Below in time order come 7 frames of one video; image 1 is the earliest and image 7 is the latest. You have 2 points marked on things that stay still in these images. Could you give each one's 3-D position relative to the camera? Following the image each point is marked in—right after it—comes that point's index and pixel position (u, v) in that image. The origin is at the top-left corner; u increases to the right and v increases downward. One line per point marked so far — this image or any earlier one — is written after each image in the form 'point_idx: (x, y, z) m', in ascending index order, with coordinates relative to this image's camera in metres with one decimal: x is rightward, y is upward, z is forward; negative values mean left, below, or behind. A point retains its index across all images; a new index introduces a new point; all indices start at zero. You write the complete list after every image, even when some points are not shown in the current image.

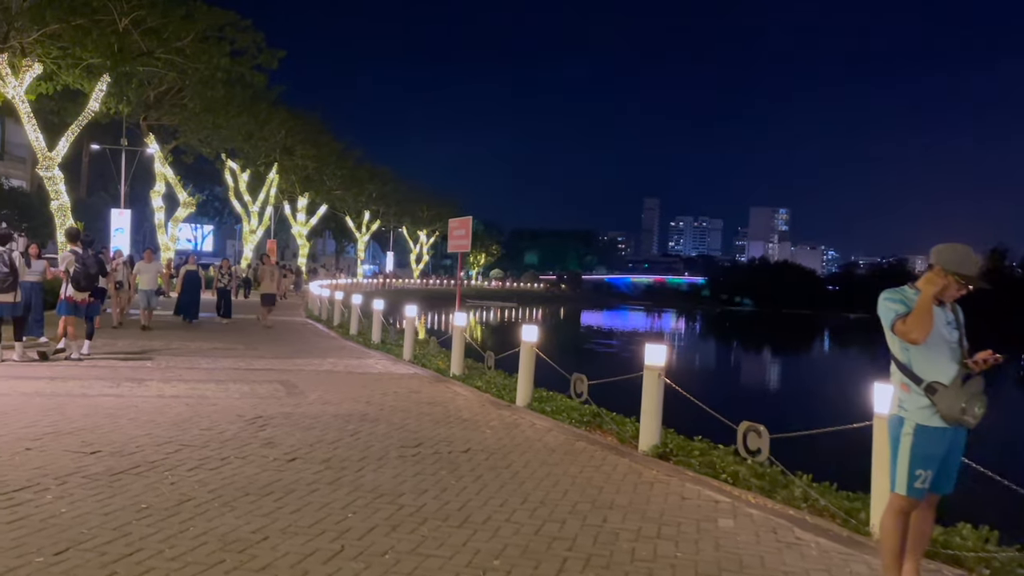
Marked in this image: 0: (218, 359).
0: (-4.7, -1.1, +13.3) m
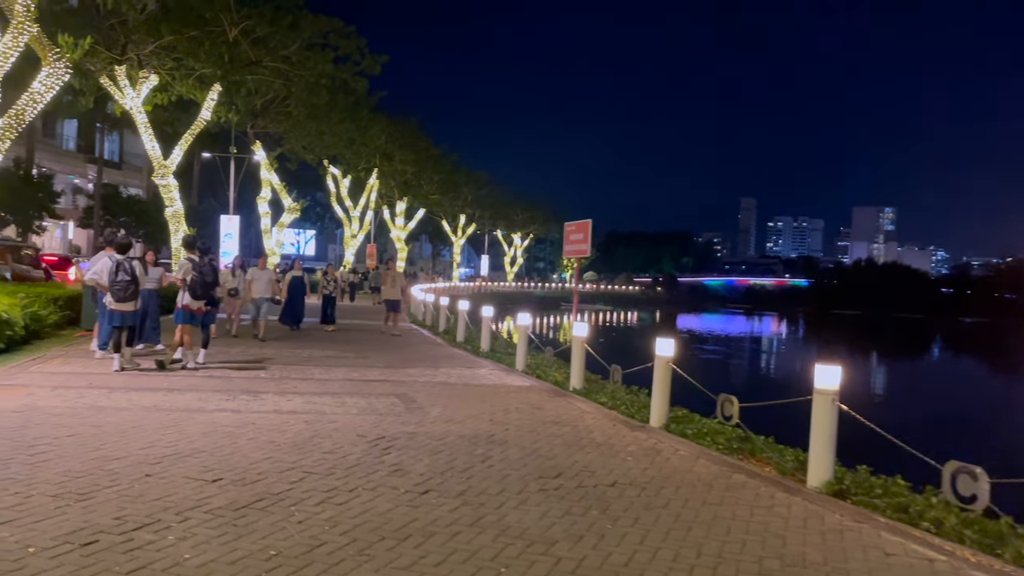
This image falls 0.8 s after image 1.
0: (-2.8, -1.3, +13.0) m
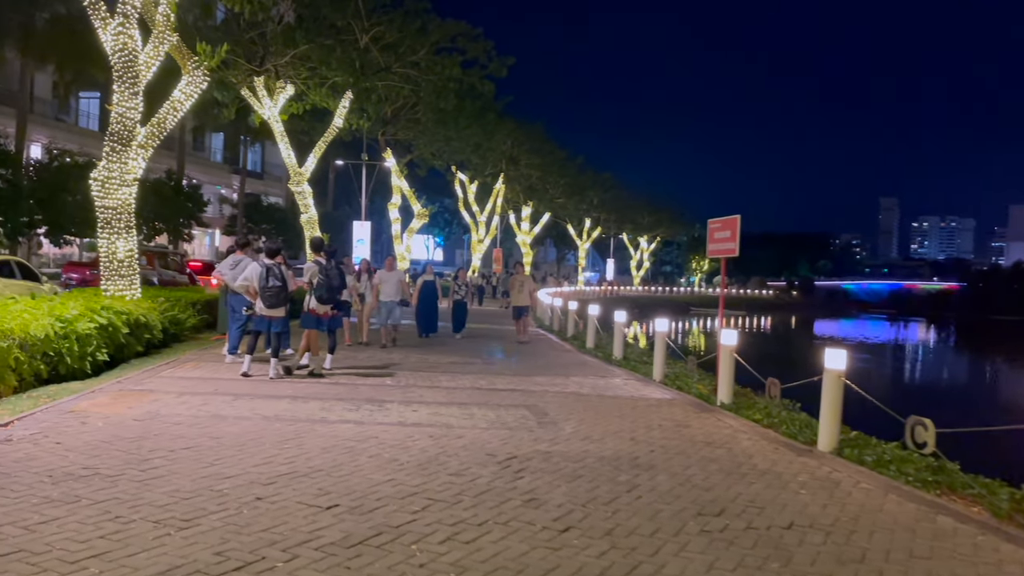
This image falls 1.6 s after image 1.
0: (-0.8, -1.3, +12.4) m
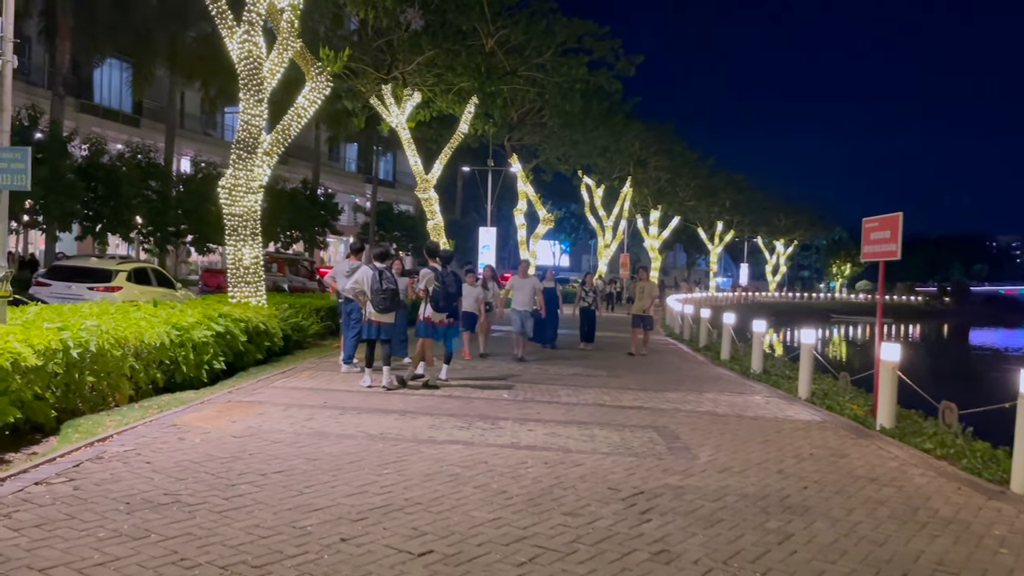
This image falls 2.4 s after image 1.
0: (+0.9, -1.4, +11.5) m
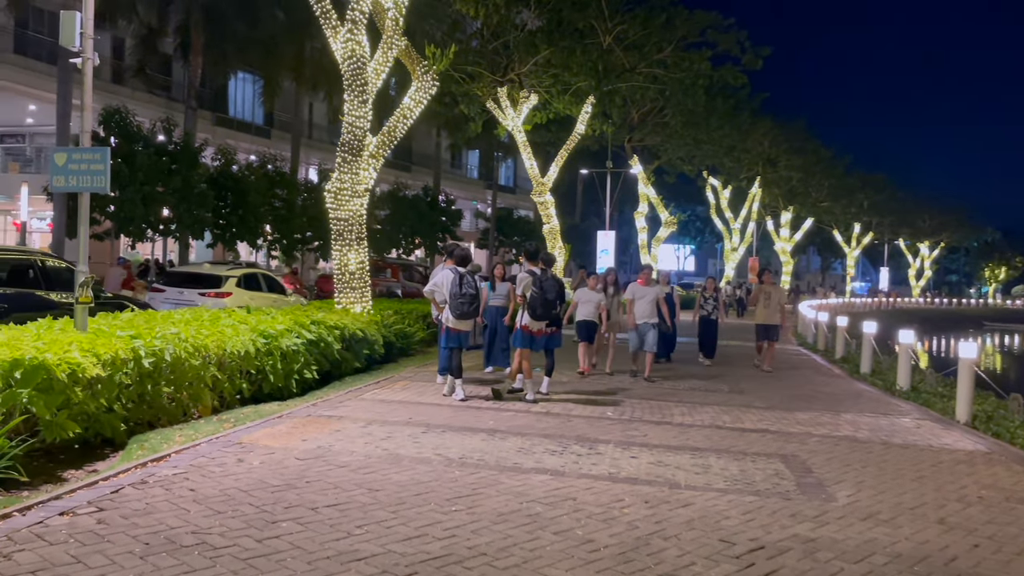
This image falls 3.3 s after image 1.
0: (+2.3, -1.5, +10.3) m
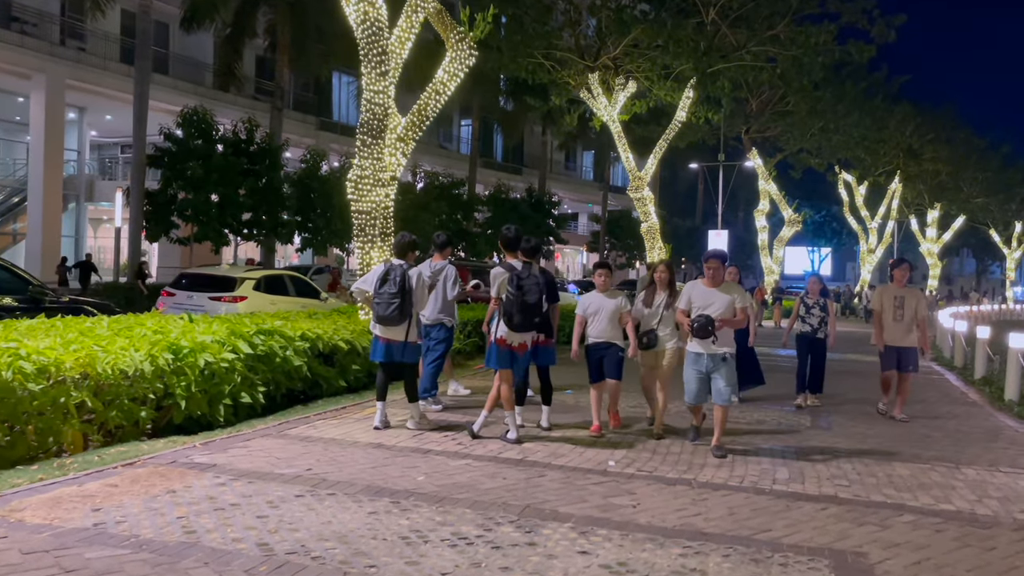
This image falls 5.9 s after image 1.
0: (+2.0, -1.5, +7.4) m
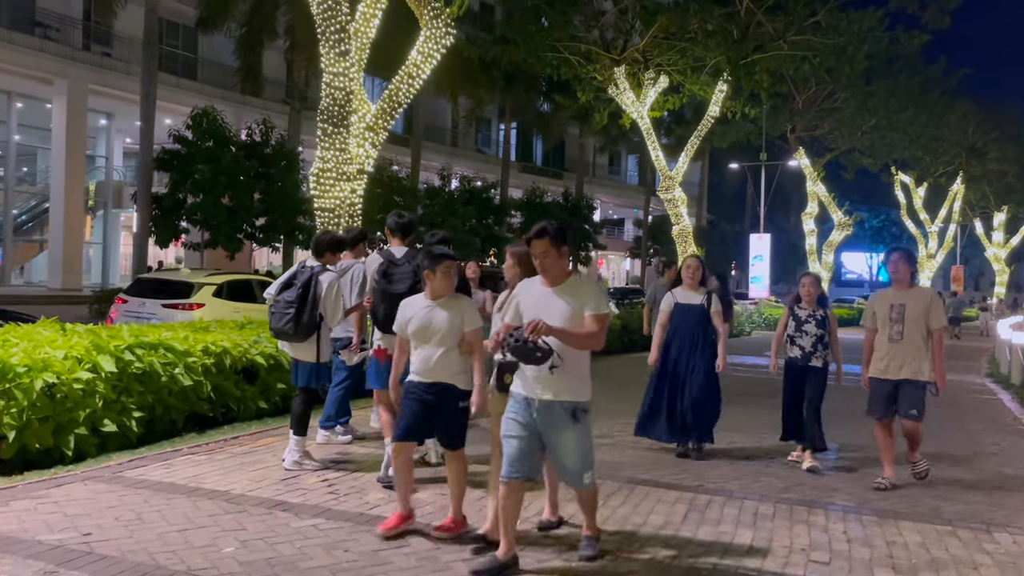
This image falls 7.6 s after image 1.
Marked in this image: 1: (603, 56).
0: (+1.3, -1.5, +5.7) m
1: (+1.7, +5.9, +20.3) m
